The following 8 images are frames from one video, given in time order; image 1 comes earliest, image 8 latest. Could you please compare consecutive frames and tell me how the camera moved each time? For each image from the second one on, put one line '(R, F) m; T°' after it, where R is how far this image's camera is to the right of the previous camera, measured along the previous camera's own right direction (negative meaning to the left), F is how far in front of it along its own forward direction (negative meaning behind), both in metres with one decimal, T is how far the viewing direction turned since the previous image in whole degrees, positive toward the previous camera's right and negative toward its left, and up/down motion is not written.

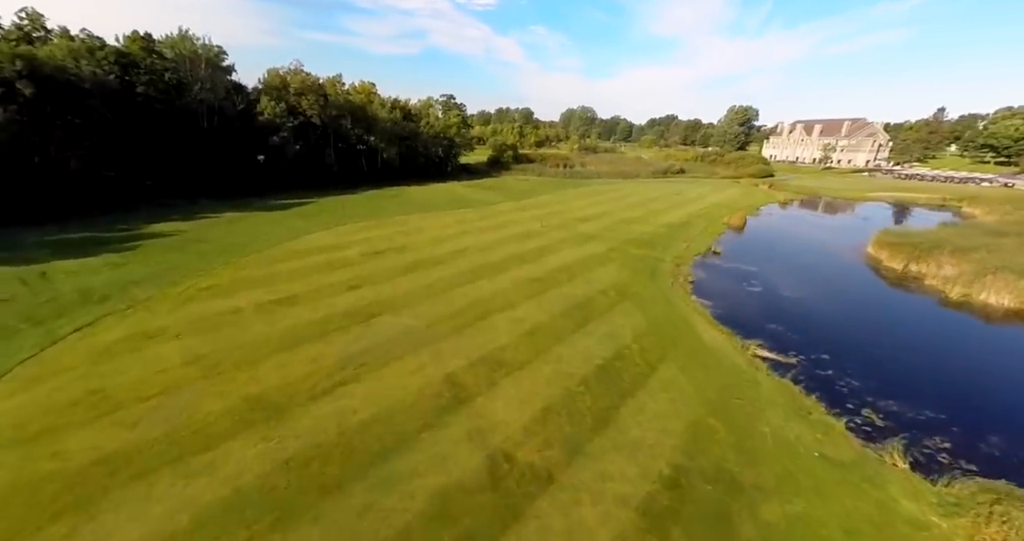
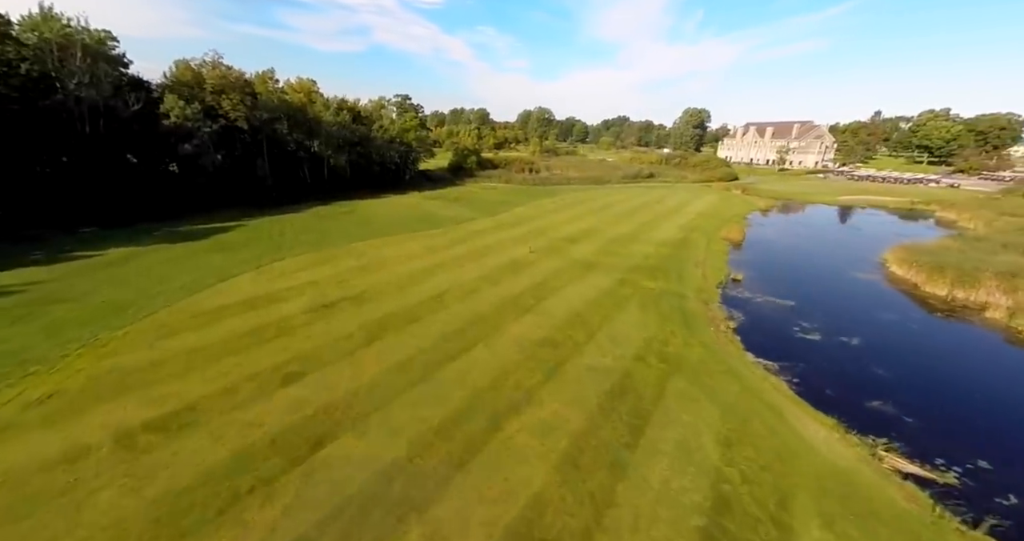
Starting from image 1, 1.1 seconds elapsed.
(-1.6, +5.8) m; +6°
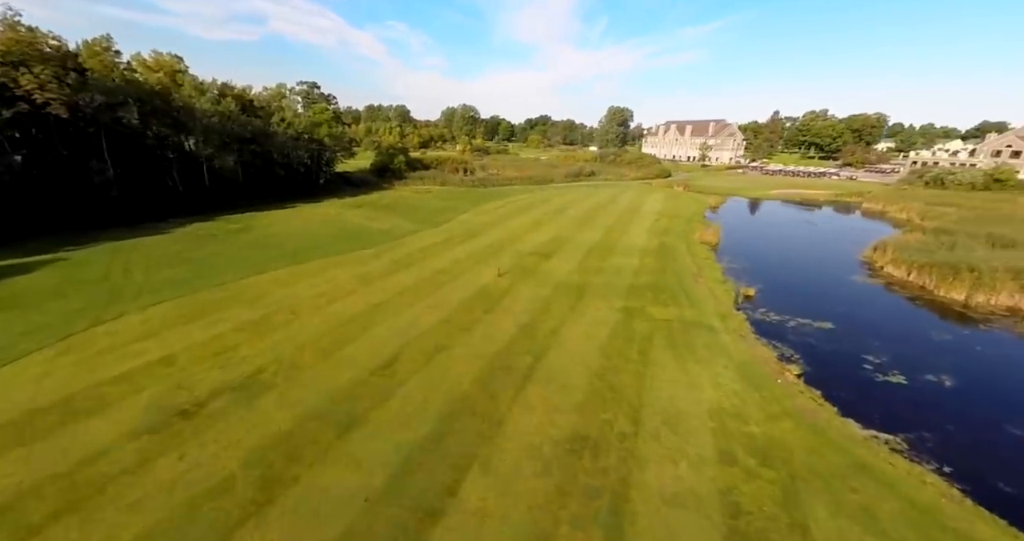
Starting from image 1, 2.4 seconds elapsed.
(-1.6, +6.6) m; +9°
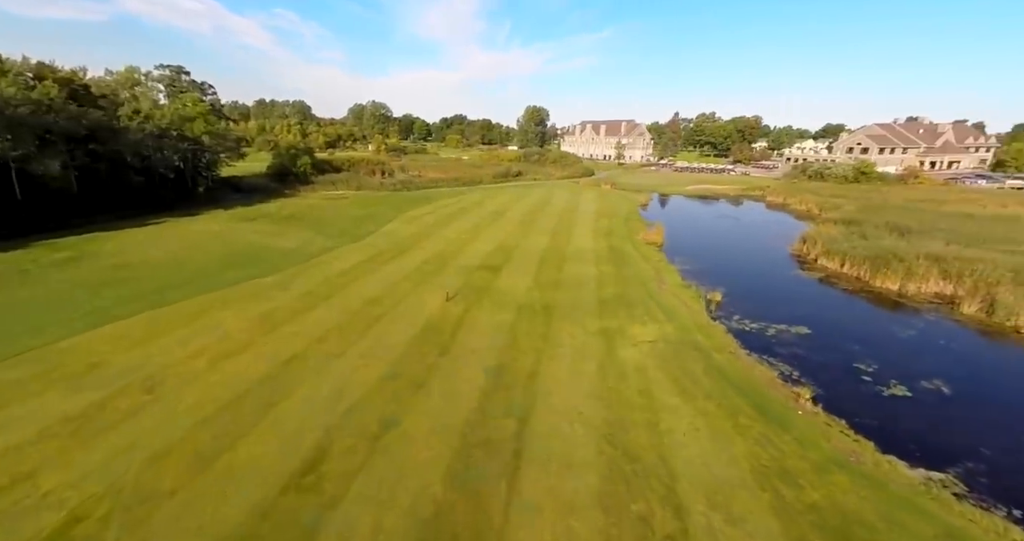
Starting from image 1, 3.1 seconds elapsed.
(-1.1, +3.6) m; +10°
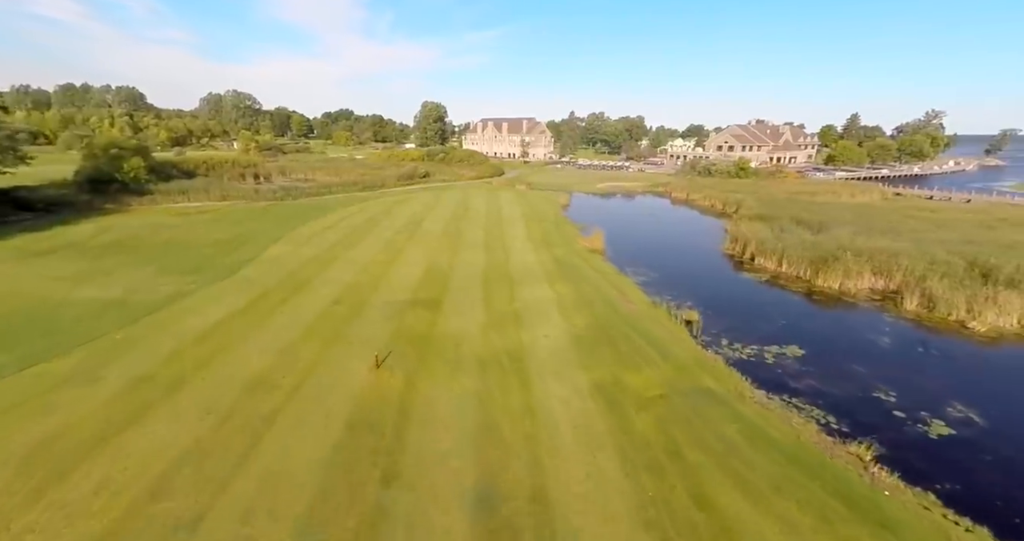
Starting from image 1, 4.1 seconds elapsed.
(-1.3, +4.6) m; +13°
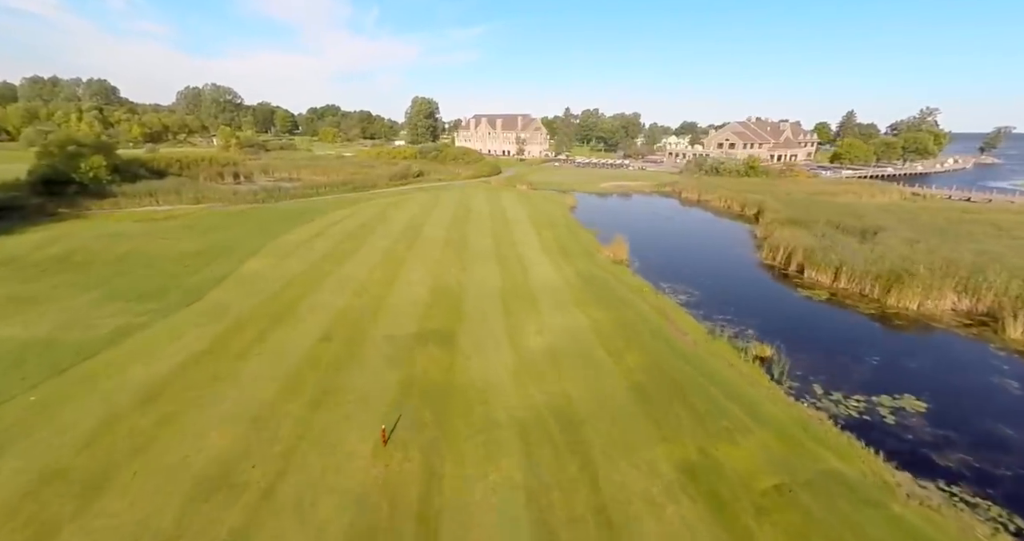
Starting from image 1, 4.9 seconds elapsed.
(-1.4, +3.4) m; +1°
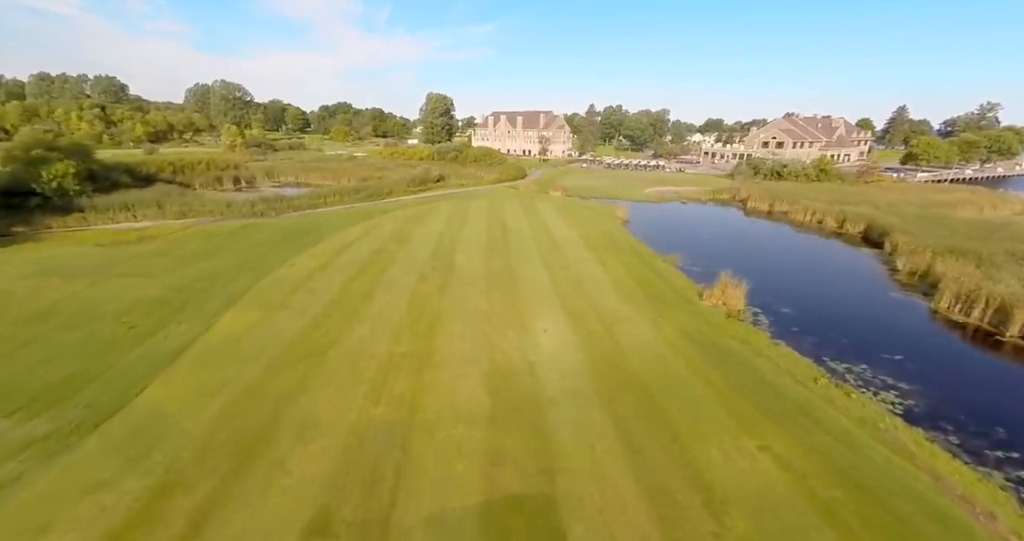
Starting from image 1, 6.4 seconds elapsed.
(-2.7, +7.2) m; -2°
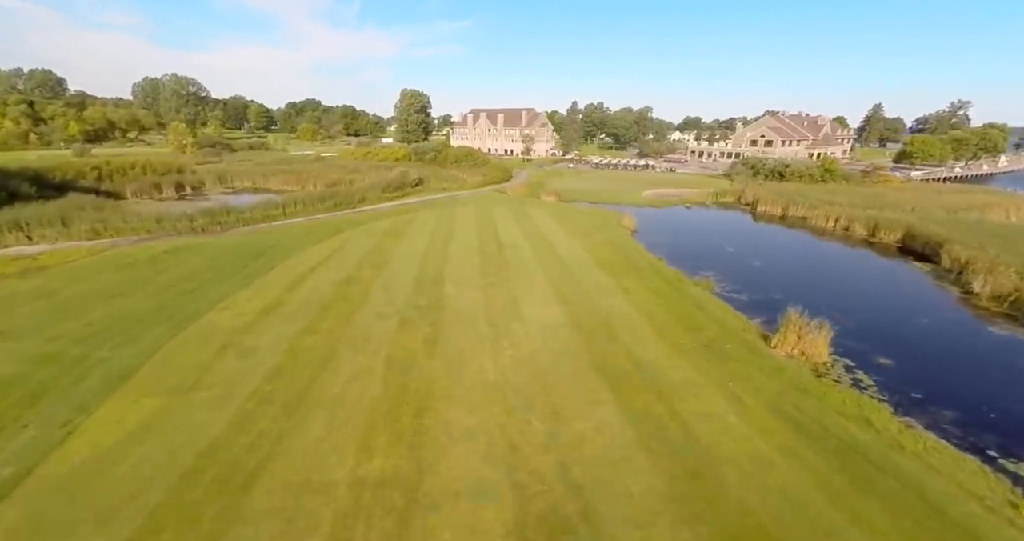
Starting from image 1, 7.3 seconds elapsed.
(-1.1, +5.1) m; +3°
